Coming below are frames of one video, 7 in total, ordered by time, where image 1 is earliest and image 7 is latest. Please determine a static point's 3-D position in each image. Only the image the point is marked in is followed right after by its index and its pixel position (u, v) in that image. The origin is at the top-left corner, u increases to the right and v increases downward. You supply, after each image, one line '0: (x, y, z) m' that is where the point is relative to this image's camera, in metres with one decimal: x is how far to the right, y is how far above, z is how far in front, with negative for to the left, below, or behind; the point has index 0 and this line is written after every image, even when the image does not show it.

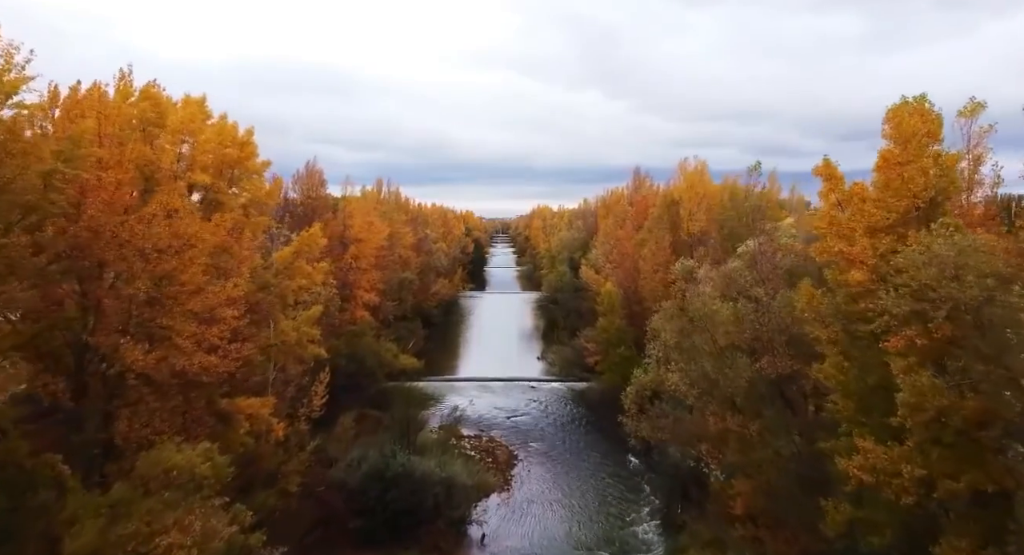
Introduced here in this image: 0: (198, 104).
0: (-7.3, +4.1, +16.3) m
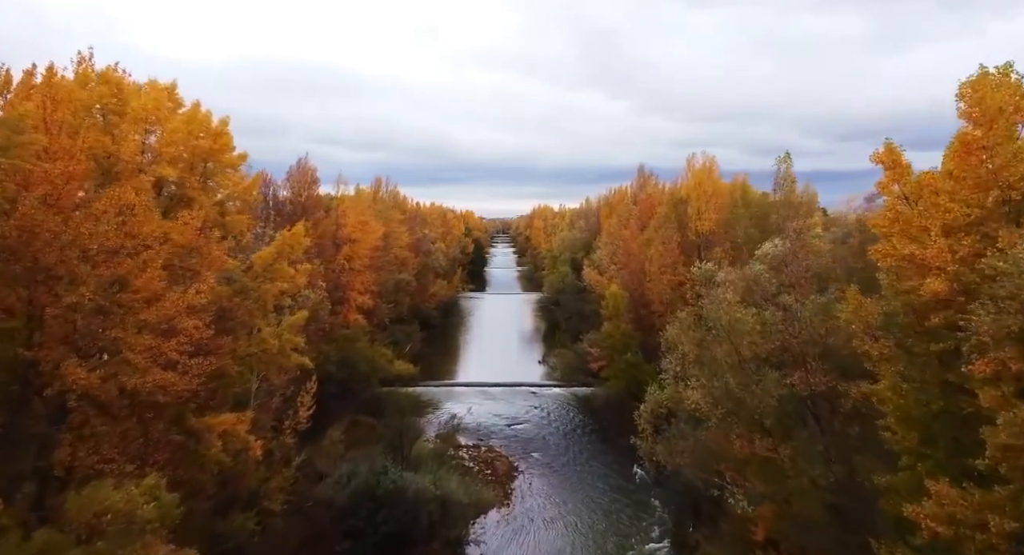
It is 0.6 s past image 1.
0: (-7.3, +4.0, +14.9) m
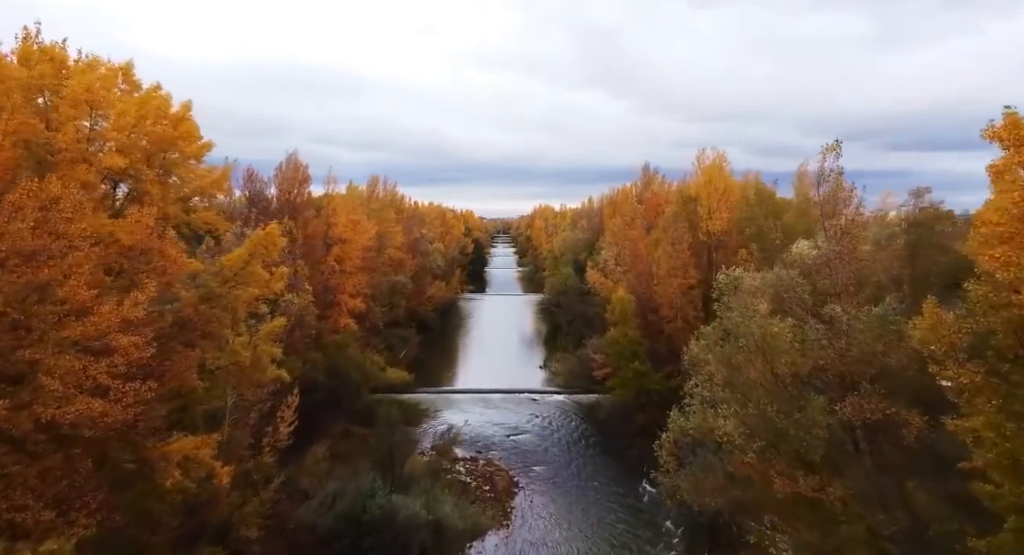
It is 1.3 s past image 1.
0: (-7.3, +3.9, +13.1) m
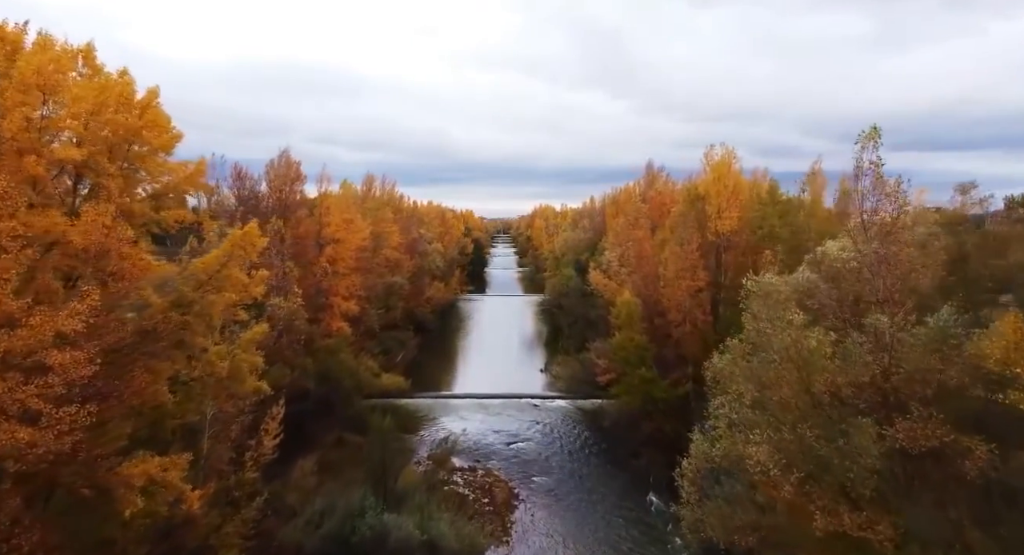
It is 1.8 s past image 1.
0: (-7.3, +3.8, +11.9) m
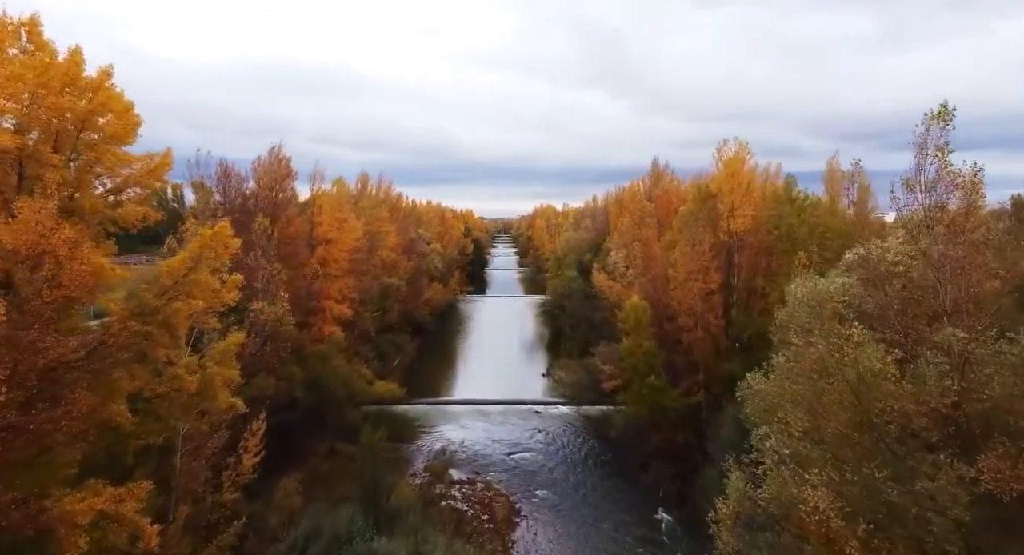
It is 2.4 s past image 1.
0: (-7.2, +3.7, +10.4) m
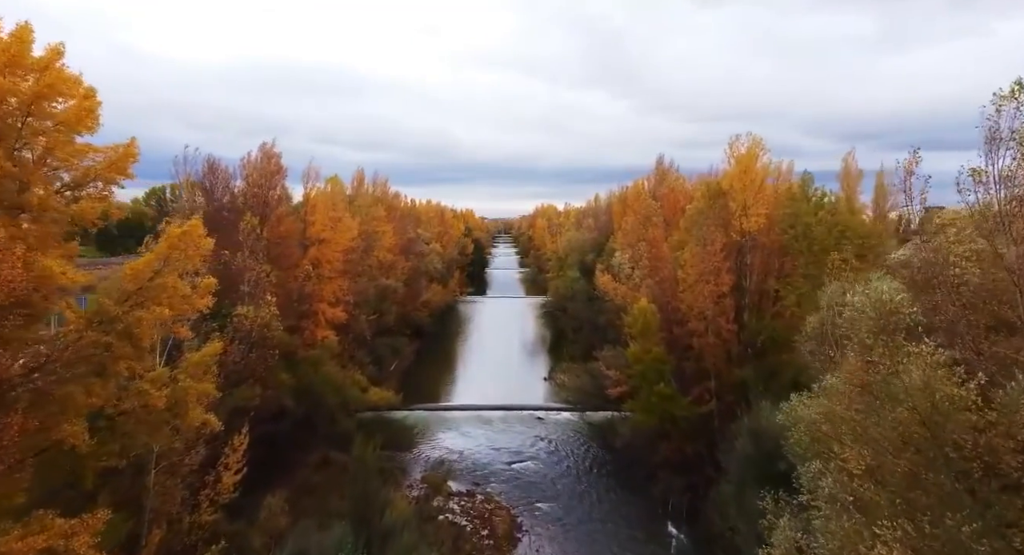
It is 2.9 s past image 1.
0: (-7.2, +3.7, +9.2) m
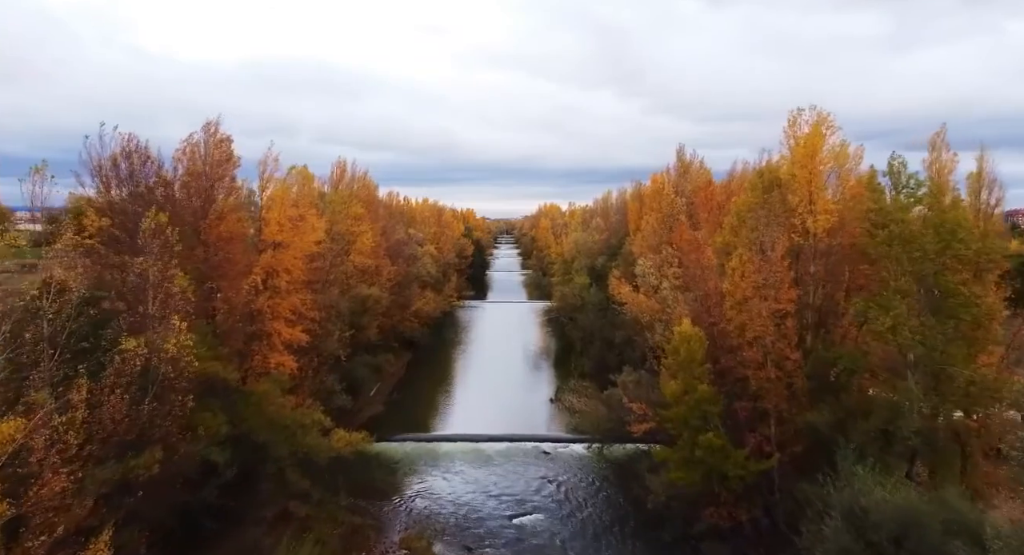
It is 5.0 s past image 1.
0: (-7.2, +3.3, +3.9) m
